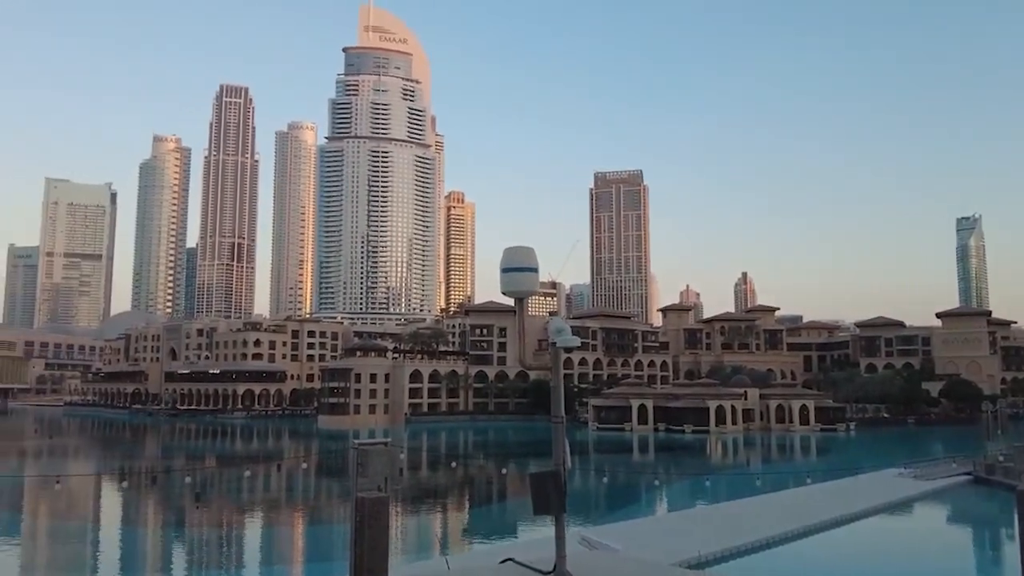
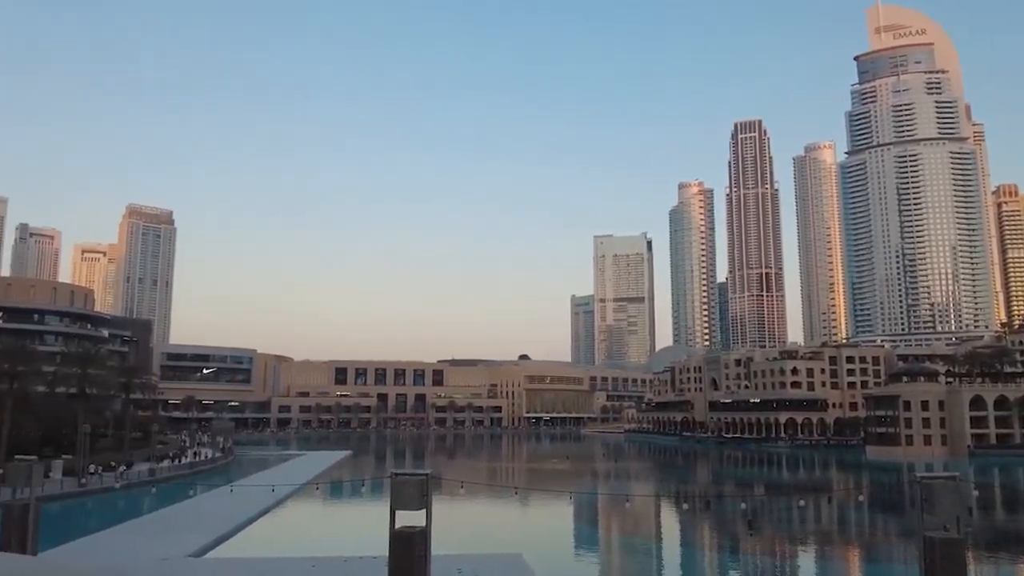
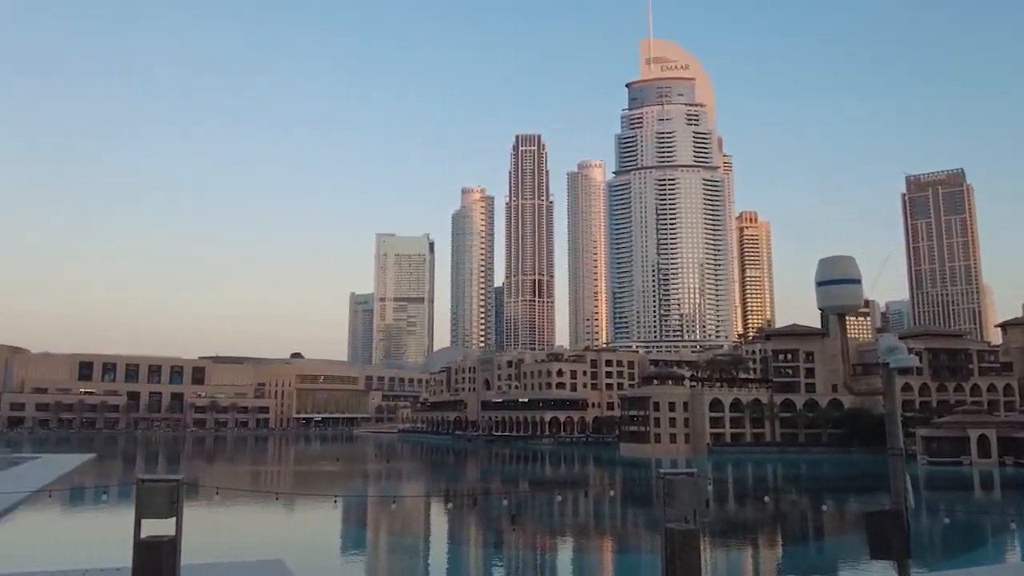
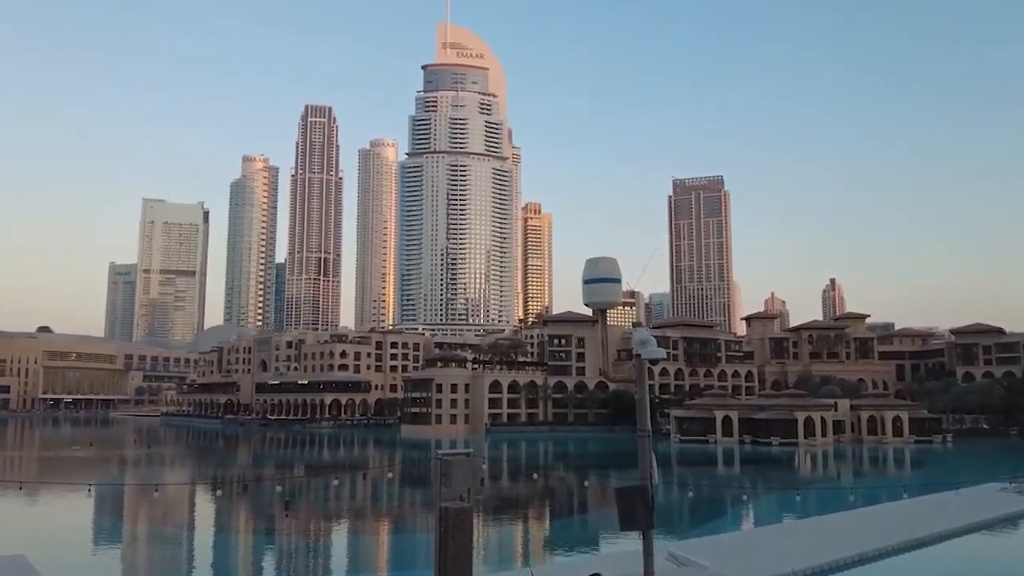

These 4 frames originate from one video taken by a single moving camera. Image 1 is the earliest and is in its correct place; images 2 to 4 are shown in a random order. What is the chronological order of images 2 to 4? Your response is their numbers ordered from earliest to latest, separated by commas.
4, 3, 2
